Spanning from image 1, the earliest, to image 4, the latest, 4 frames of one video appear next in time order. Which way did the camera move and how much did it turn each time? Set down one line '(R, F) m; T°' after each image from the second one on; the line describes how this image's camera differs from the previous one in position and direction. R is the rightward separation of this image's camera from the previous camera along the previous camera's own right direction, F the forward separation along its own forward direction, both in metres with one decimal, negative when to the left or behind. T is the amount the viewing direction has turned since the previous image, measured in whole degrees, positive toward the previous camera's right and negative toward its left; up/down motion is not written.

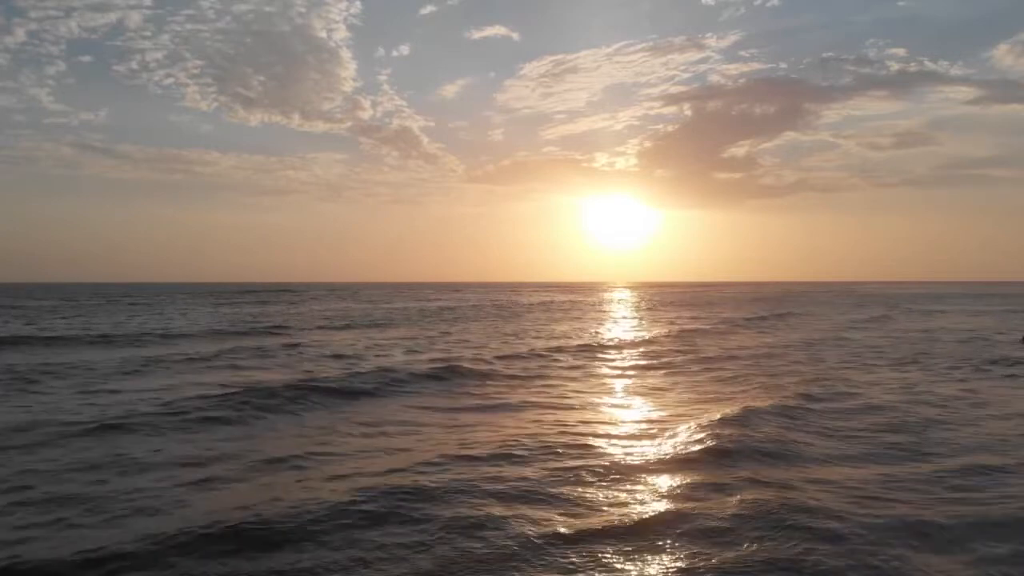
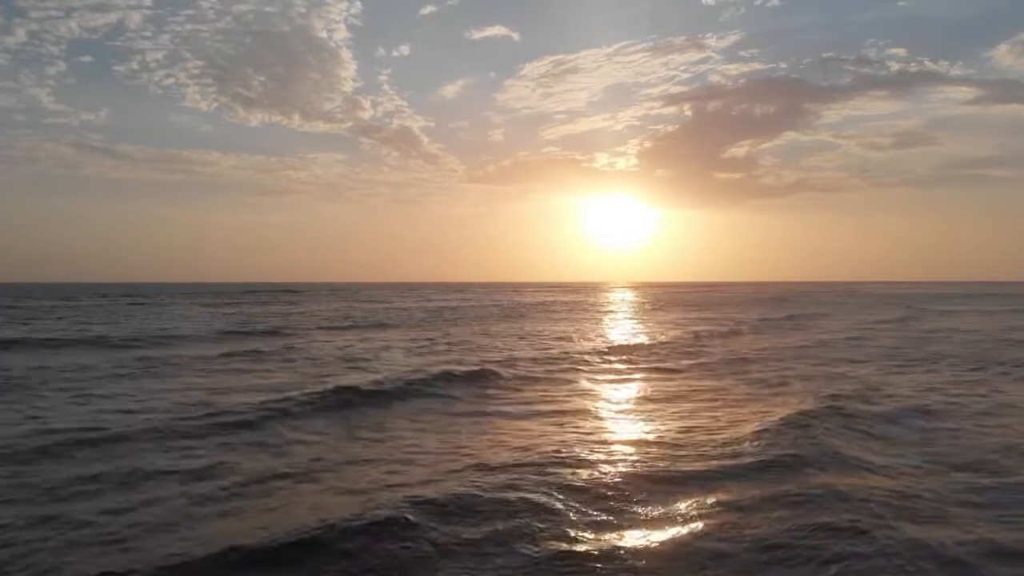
(-1.6, -0.6) m; 0°
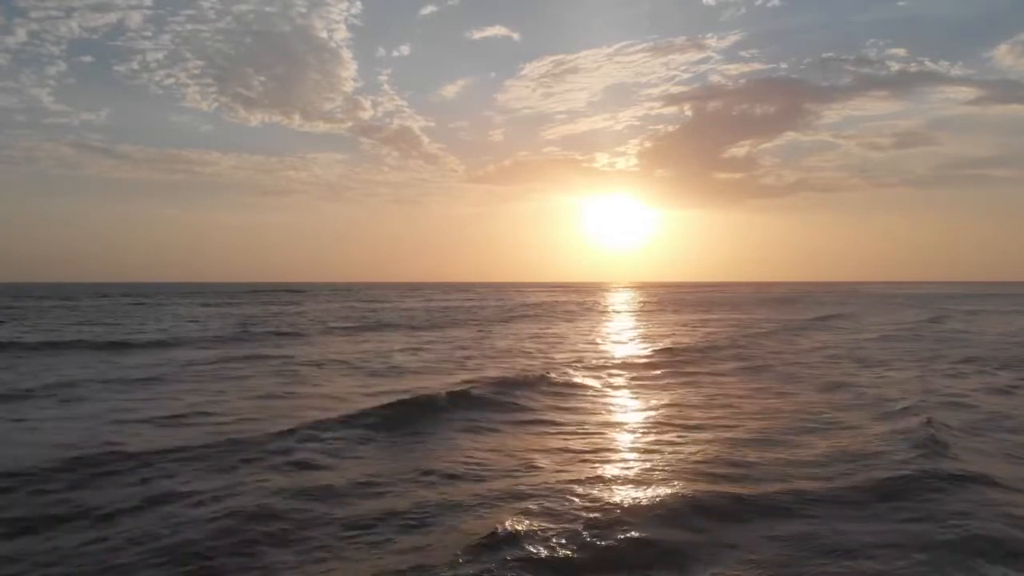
(+0.7, +0.2) m; 0°
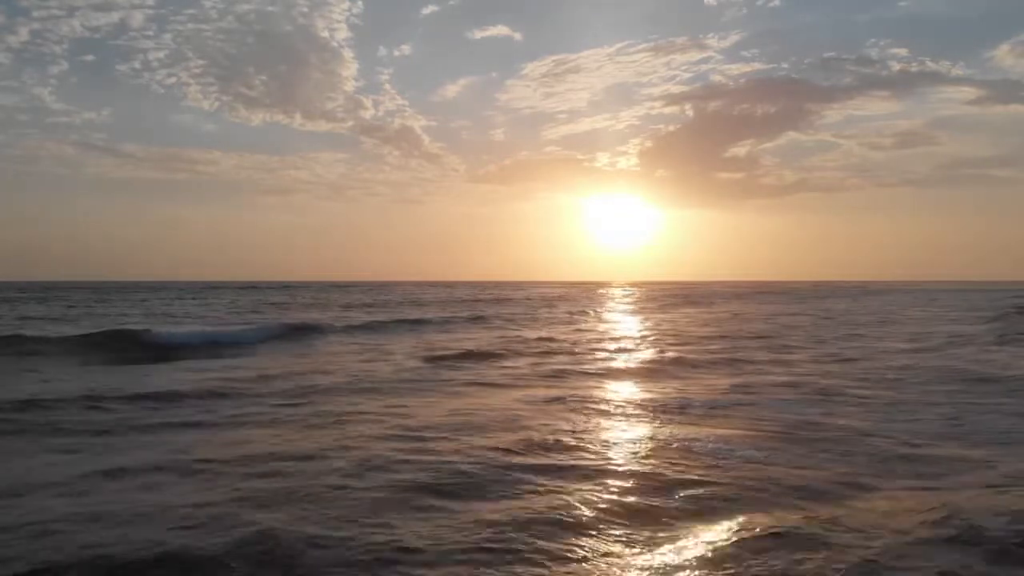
(0.0, +0.8) m; 0°
